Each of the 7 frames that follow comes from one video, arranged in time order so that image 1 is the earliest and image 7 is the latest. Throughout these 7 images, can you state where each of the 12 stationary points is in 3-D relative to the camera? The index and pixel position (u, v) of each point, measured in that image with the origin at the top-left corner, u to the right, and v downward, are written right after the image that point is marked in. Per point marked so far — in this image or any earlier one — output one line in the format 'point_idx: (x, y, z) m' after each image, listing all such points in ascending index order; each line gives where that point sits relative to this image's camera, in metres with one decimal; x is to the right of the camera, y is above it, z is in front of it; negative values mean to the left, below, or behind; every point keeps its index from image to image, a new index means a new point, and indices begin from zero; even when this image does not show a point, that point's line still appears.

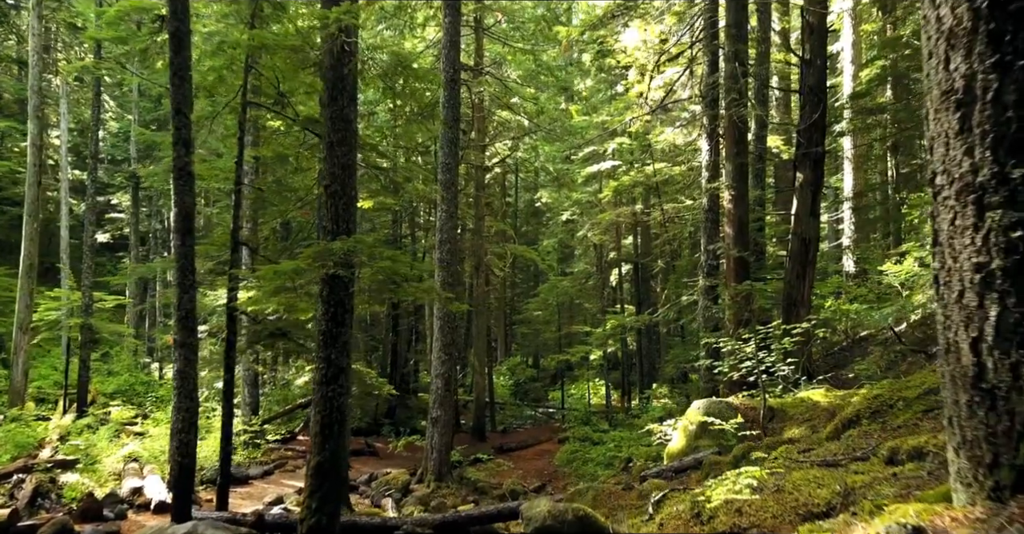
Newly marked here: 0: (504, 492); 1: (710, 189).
0: (-0.2, -4.7, +17.1) m
1: (+3.6, +1.4, +15.1) m
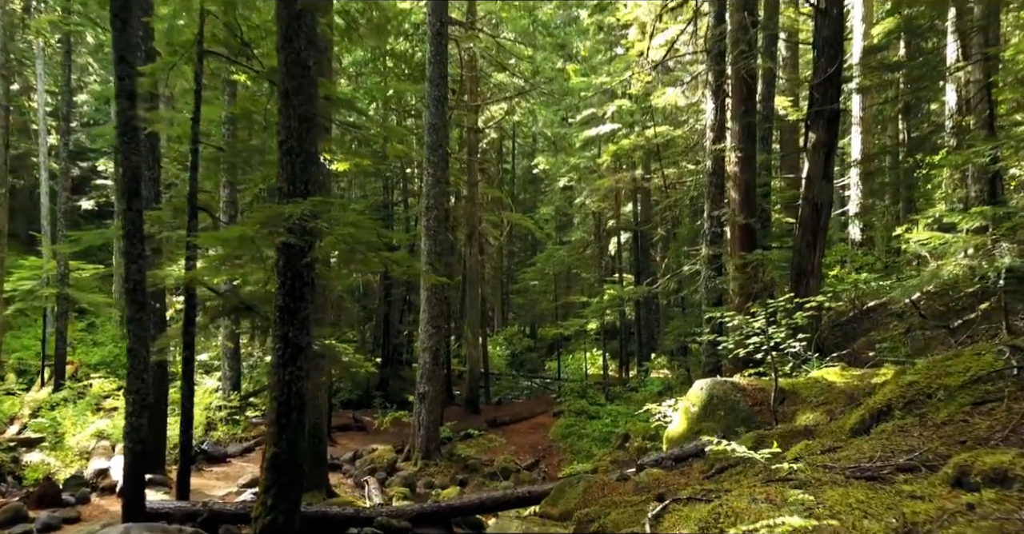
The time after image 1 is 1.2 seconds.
0: (-0.4, -4.1, +16.4) m
1: (+3.5, +2.0, +14.1) m
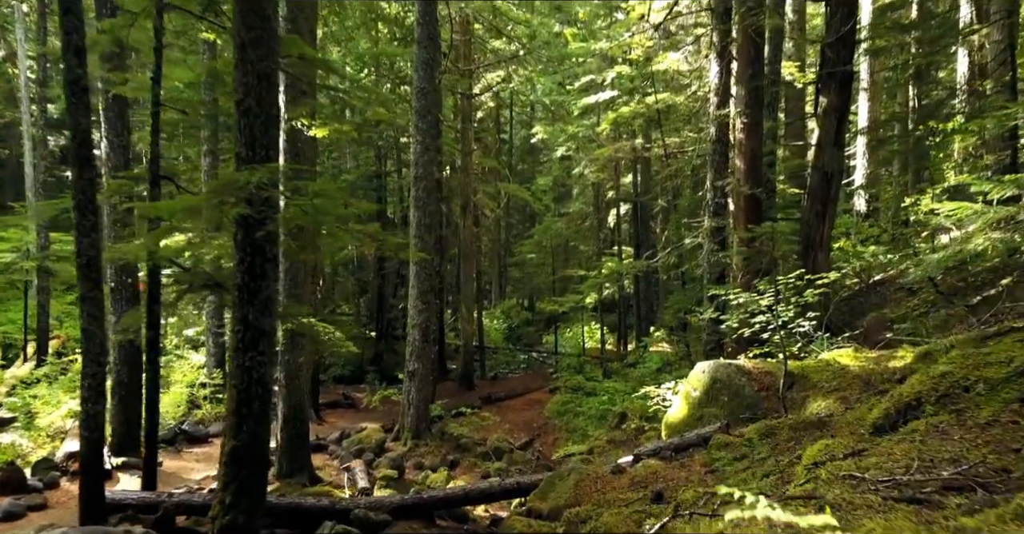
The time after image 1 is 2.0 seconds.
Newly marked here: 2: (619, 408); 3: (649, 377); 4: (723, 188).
0: (-0.5, -3.6, +15.8) m
1: (+3.3, +2.4, +13.3) m
2: (+2.1, -2.8, +16.3) m
3: (+3.0, -2.4, +18.1) m
4: (+3.4, +1.3, +13.4) m
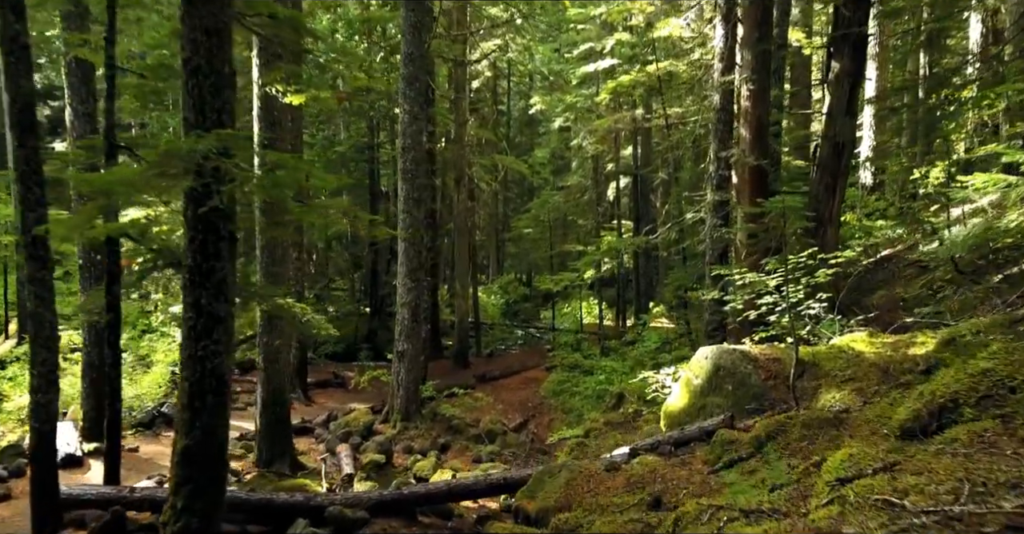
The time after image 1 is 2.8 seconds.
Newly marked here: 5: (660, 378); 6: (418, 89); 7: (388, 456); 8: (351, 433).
0: (-0.6, -3.1, +15.2) m
1: (+3.2, +2.8, +12.5) m
2: (+2.0, -2.3, +15.7) m
3: (+2.9, -1.9, +17.5) m
4: (+3.3, +1.7, +12.7) m
5: (+1.9, -1.4, +10.6) m
6: (-1.7, +3.2, +14.6) m
7: (-2.0, -3.1, +13.4) m
8: (-2.8, -2.9, +14.2) m
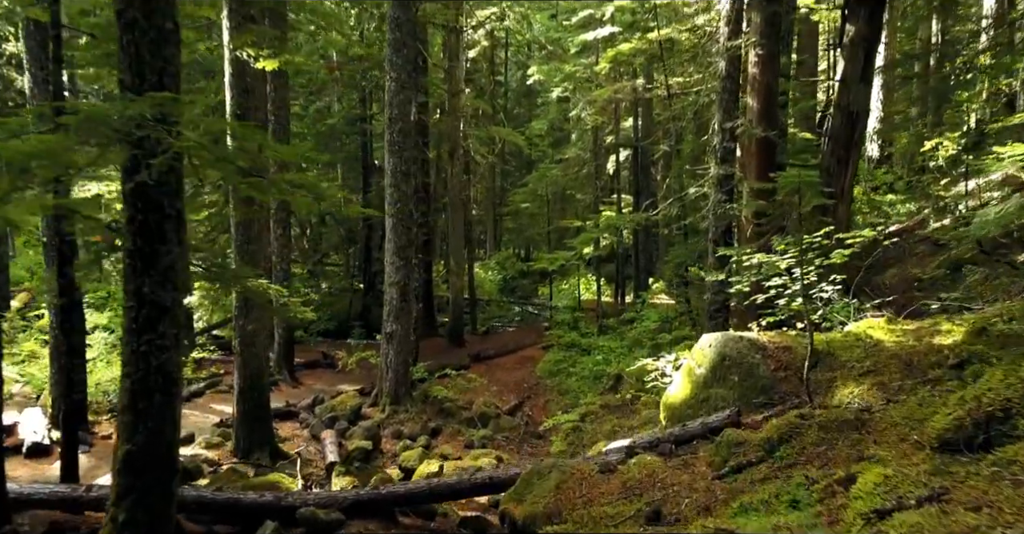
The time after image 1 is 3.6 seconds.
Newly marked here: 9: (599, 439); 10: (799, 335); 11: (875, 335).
0: (-0.7, -2.7, +14.7) m
1: (+3.1, +3.1, +11.8) m
2: (+1.9, -1.9, +15.1) m
3: (+2.8, -1.4, +16.8) m
4: (+3.2, +2.0, +12.0) m
5: (+1.8, -1.2, +9.9) m
6: (-1.8, +3.6, +13.9) m
7: (-2.1, -2.7, +12.8) m
8: (-2.9, -2.5, +13.7) m
9: (+1.3, -2.5, +12.1) m
10: (+2.6, -0.6, +7.6) m
11: (+3.2, -0.6, +7.2) m
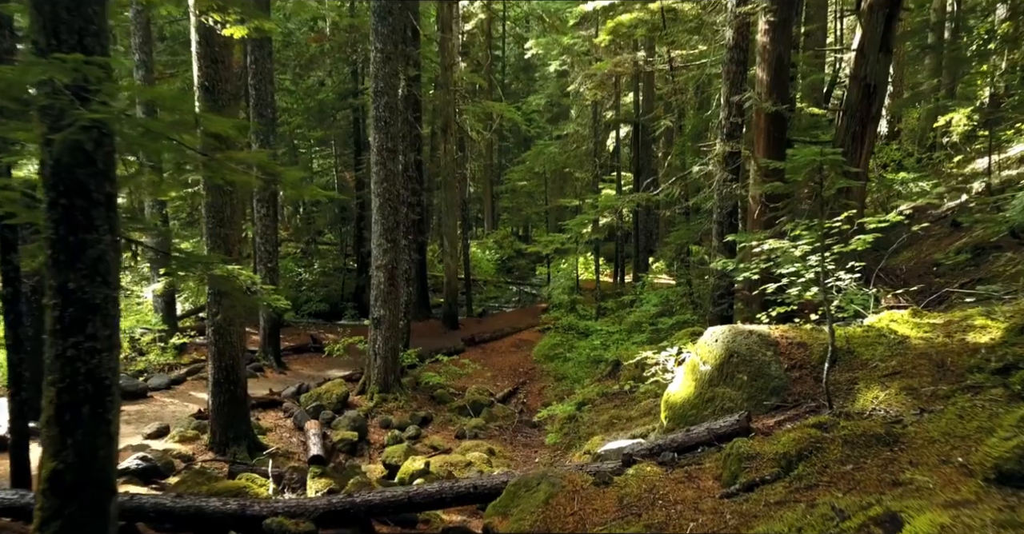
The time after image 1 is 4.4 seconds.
0: (-0.9, -2.4, +14.1) m
1: (+3.0, +3.3, +11.0) m
2: (+1.8, -1.6, +14.5) m
3: (+2.7, -1.0, +16.2) m
4: (+3.1, +2.2, +11.2) m
5: (+1.7, -1.0, +9.3) m
6: (-1.9, +3.8, +13.1) m
7: (-2.2, -2.5, +12.2) m
8: (-3.0, -2.2, +13.1) m
9: (+1.2, -2.3, +11.5) m
10: (+2.5, -0.5, +6.9) m
11: (+3.1, -0.5, +6.6) m
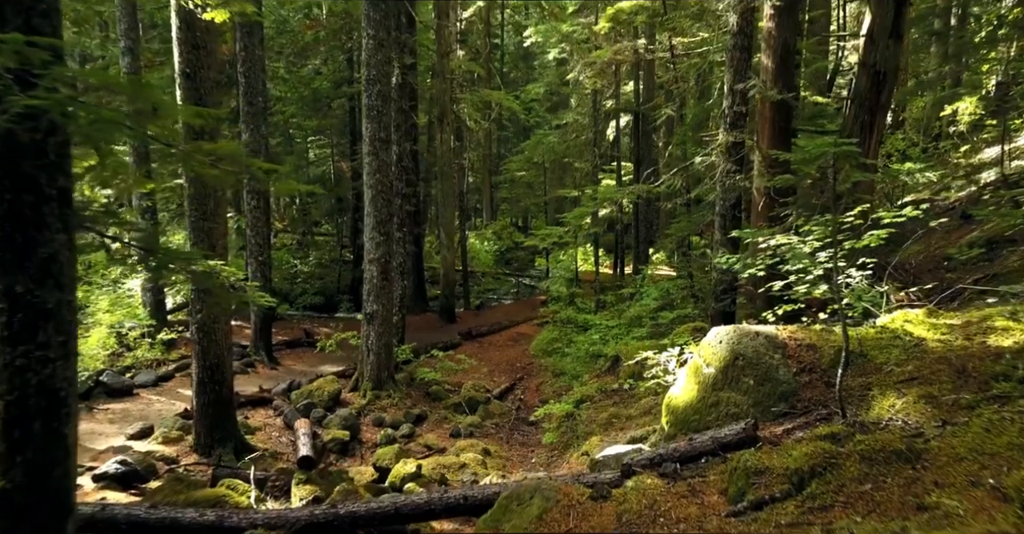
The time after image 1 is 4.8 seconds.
0: (-0.9, -2.3, +13.7) m
1: (+2.9, +3.4, +10.6) m
2: (+1.8, -1.5, +14.1) m
3: (+2.6, -0.9, +15.8) m
4: (+3.1, +2.3, +10.8) m
5: (+1.6, -0.9, +8.9) m
6: (-1.9, +3.9, +12.7) m
7: (-2.3, -2.4, +11.8) m
8: (-3.0, -2.1, +12.7) m
9: (+1.1, -2.2, +11.2) m
10: (+2.5, -0.5, +6.5) m
11: (+3.0, -0.5, +6.2) m
